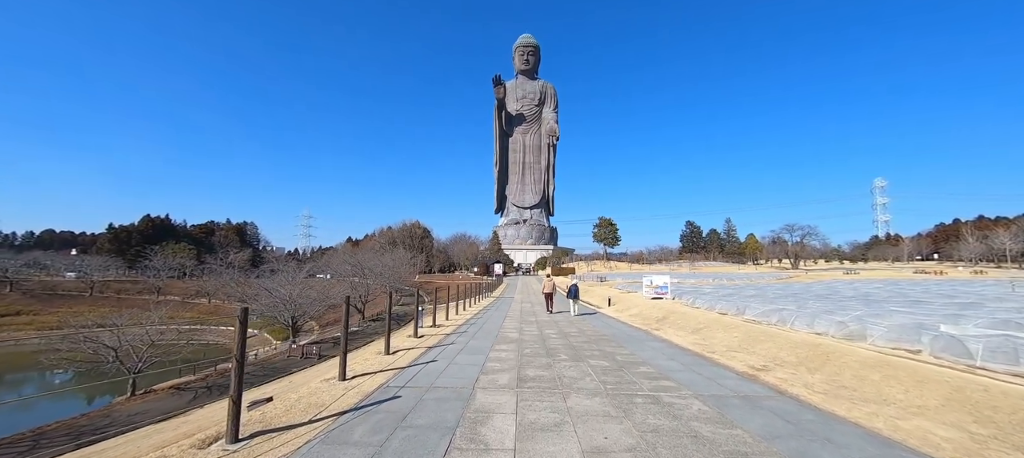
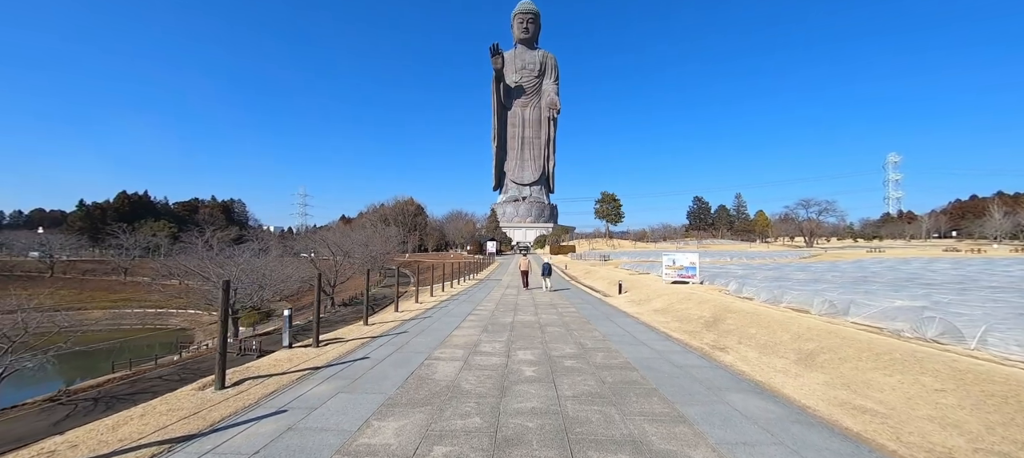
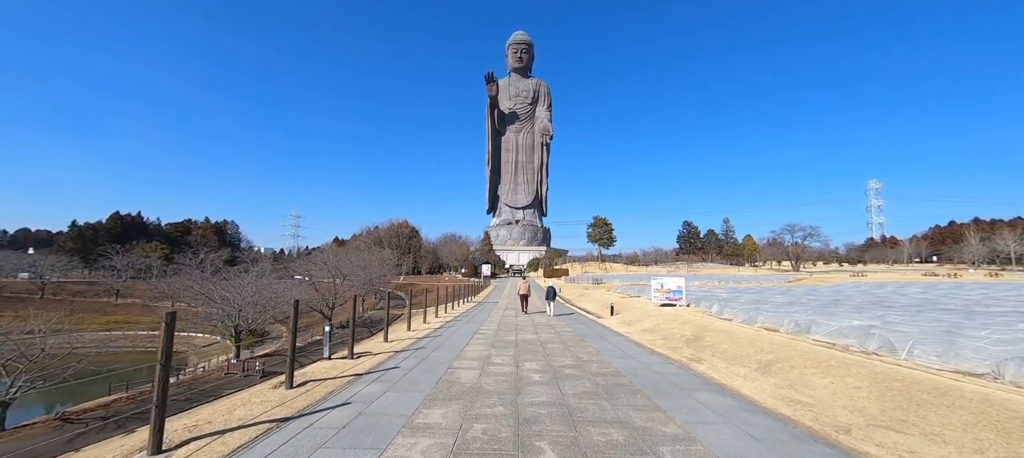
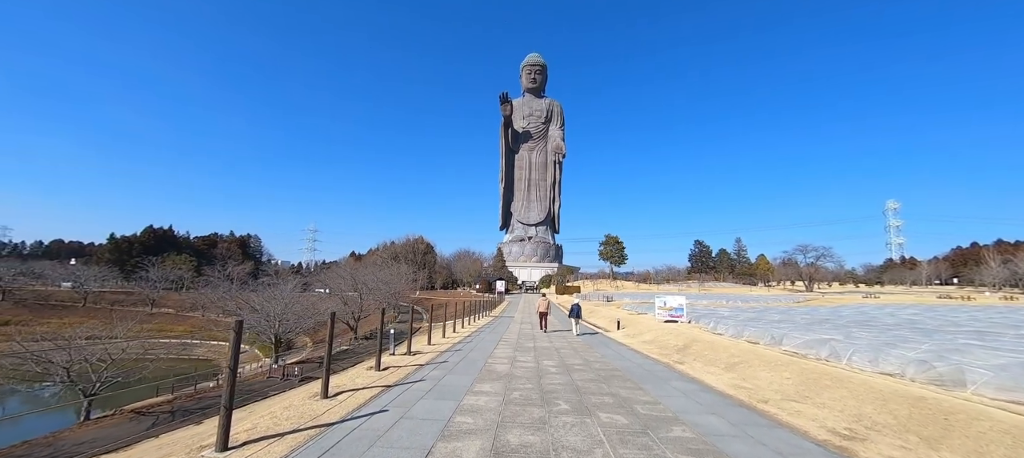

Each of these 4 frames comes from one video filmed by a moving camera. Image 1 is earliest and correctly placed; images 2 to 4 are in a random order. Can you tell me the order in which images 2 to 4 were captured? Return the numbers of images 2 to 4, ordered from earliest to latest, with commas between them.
4, 3, 2
